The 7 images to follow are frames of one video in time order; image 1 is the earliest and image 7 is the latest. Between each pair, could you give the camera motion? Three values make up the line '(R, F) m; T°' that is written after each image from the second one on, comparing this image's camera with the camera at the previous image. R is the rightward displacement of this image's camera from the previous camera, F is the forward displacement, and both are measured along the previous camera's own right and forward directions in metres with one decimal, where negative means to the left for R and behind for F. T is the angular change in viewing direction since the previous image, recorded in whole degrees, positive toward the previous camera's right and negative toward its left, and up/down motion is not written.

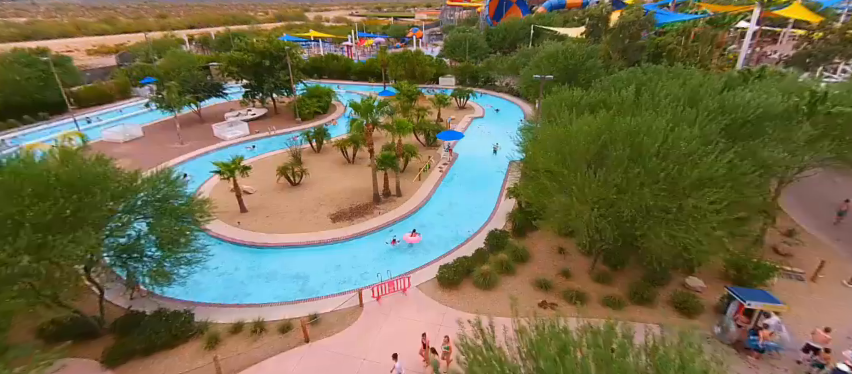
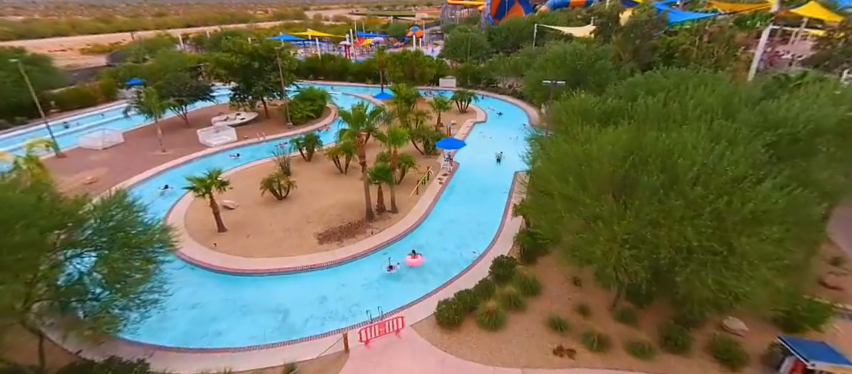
(+0.1, +2.0) m; 0°
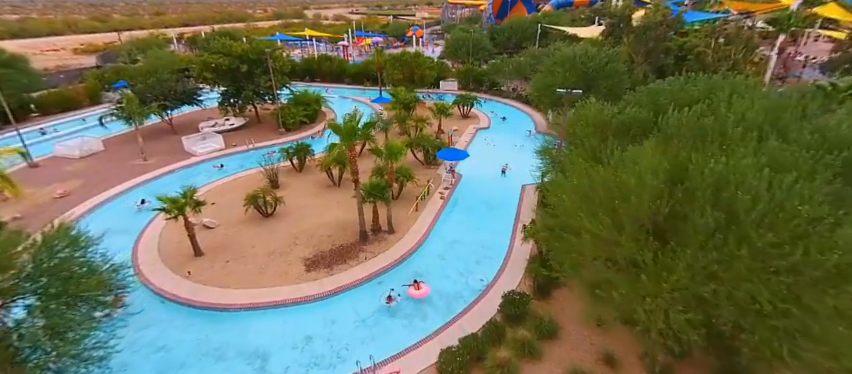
(0.0, +1.9) m; 0°
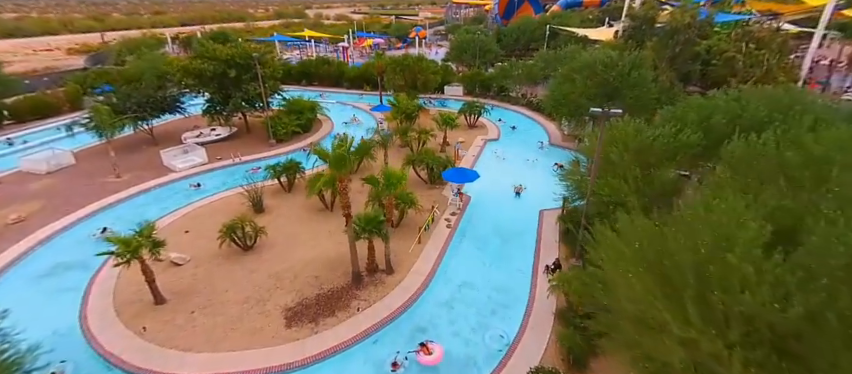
(-0.1, +2.7) m; 0°
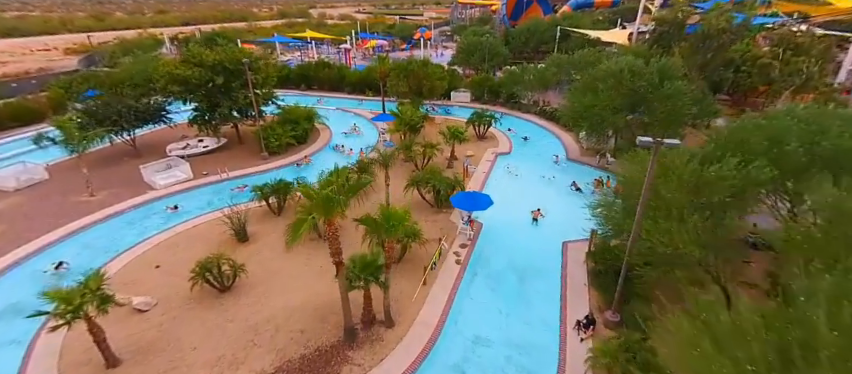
(-0.1, +2.4) m; -1°
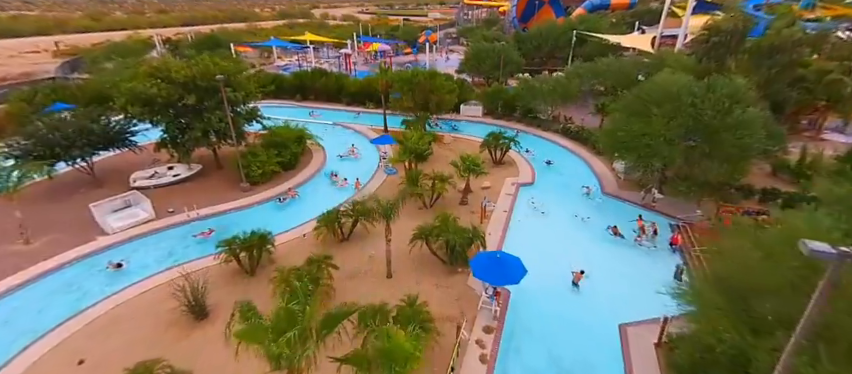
(-0.4, +4.1) m; 0°
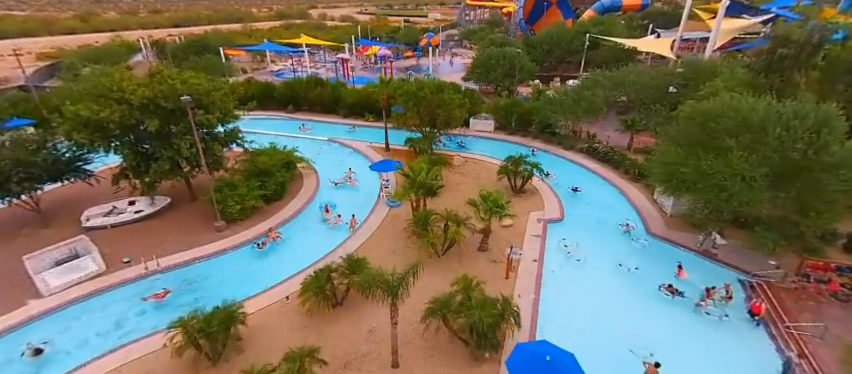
(-0.6, +3.7) m; 0°
